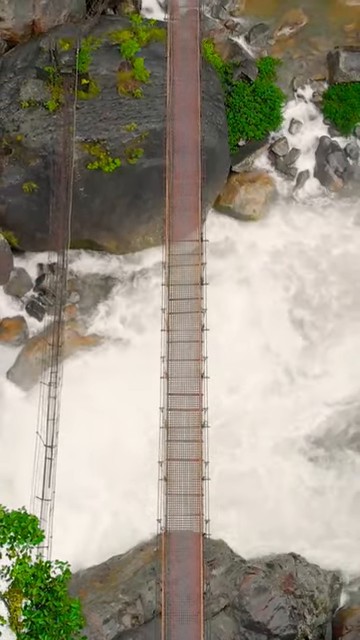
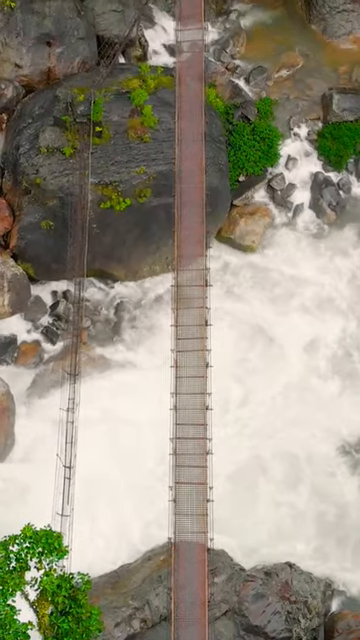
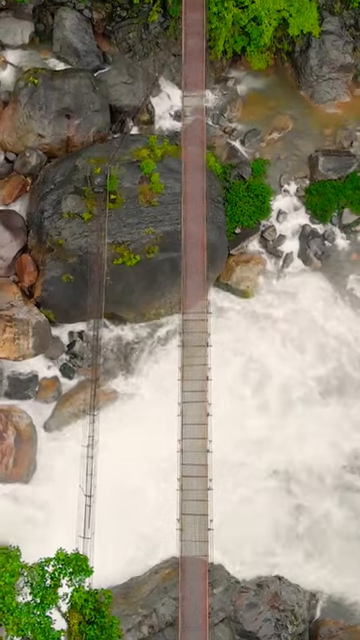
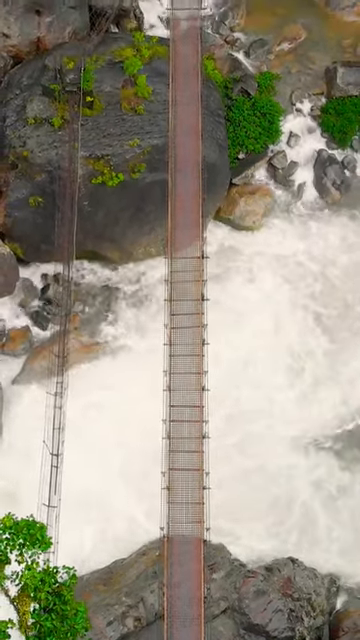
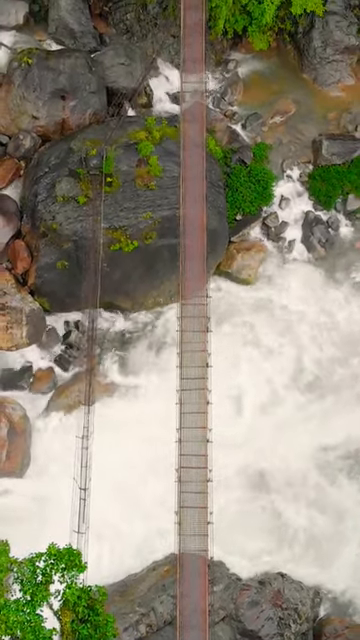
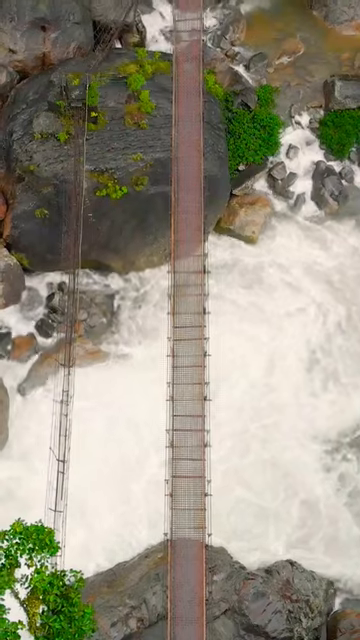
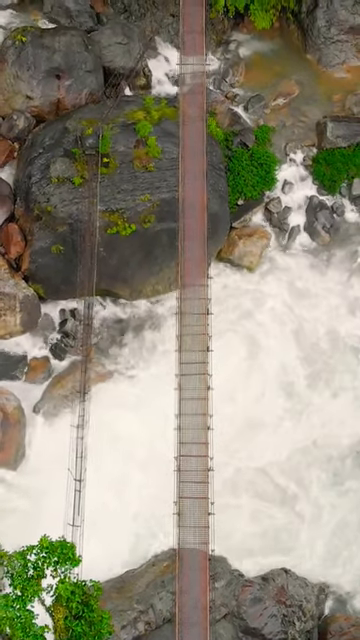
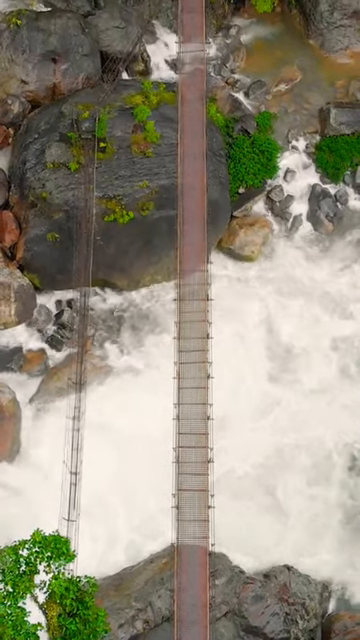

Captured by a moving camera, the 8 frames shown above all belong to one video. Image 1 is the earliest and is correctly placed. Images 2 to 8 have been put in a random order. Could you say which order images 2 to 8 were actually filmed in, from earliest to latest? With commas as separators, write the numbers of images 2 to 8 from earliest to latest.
4, 6, 2, 8, 7, 5, 3
